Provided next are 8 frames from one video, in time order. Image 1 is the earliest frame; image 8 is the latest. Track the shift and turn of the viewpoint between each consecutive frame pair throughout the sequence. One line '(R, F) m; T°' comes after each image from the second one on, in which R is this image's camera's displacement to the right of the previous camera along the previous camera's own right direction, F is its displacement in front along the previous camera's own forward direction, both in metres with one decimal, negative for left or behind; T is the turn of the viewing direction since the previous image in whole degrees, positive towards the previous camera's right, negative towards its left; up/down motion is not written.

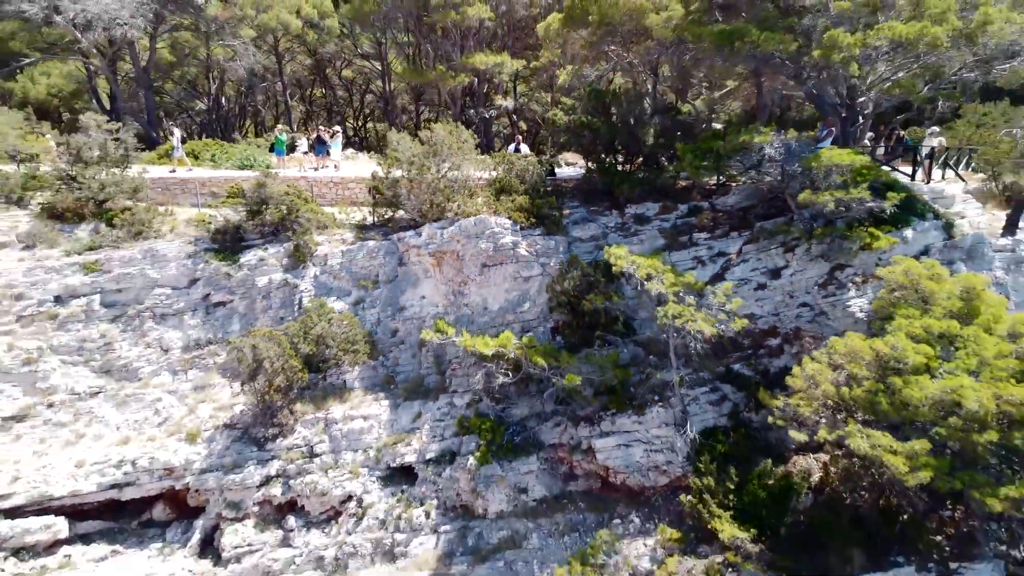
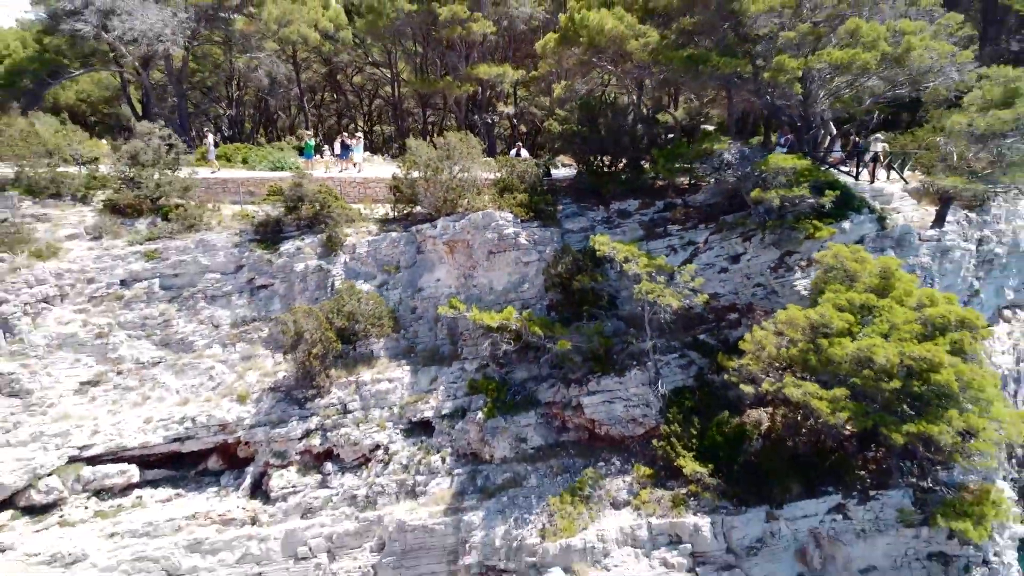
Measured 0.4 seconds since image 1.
(0.0, -1.6) m; 0°
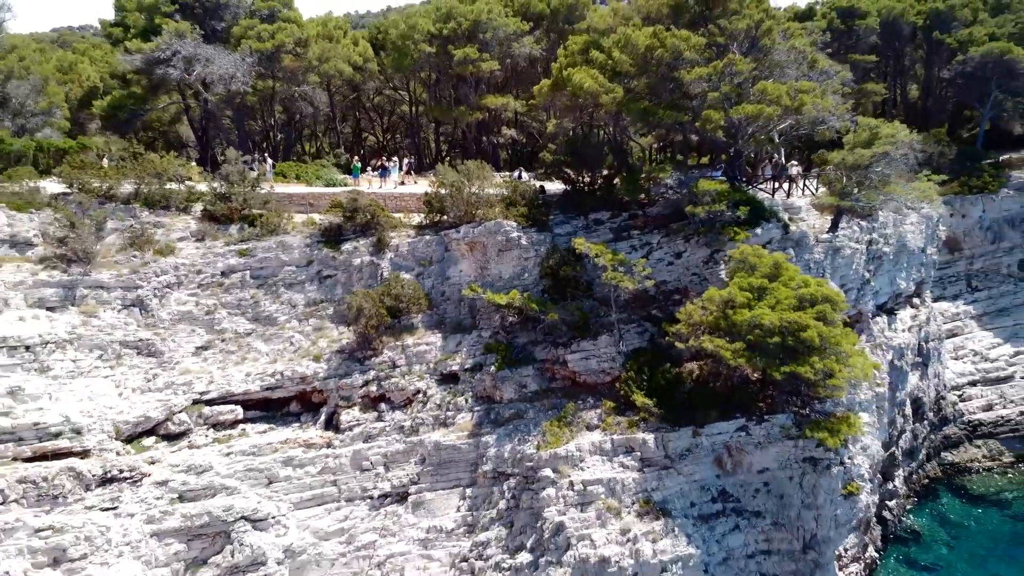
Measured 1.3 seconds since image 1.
(-0.1, -3.8) m; 0°
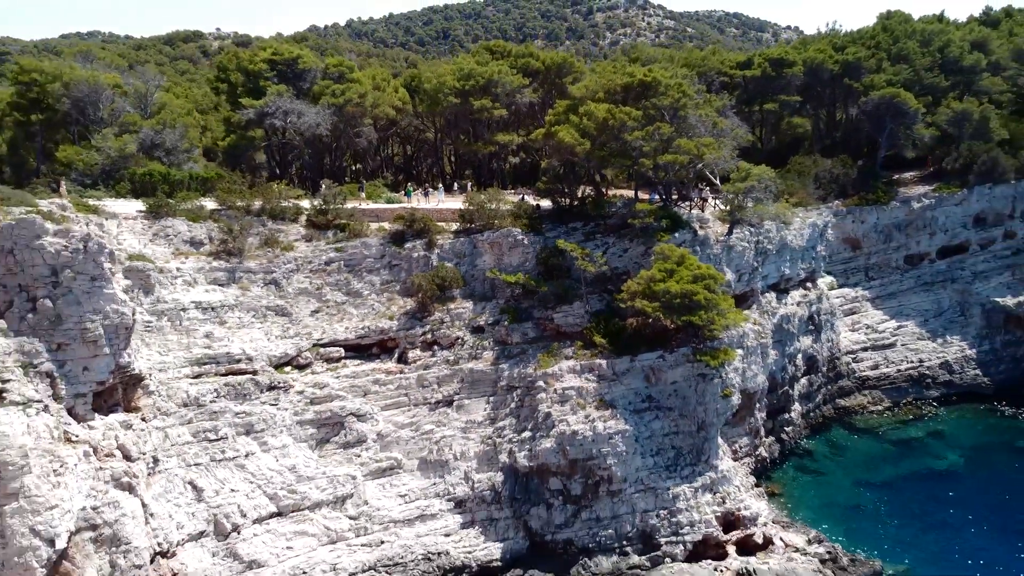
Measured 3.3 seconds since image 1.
(-0.2, -7.7) m; 0°
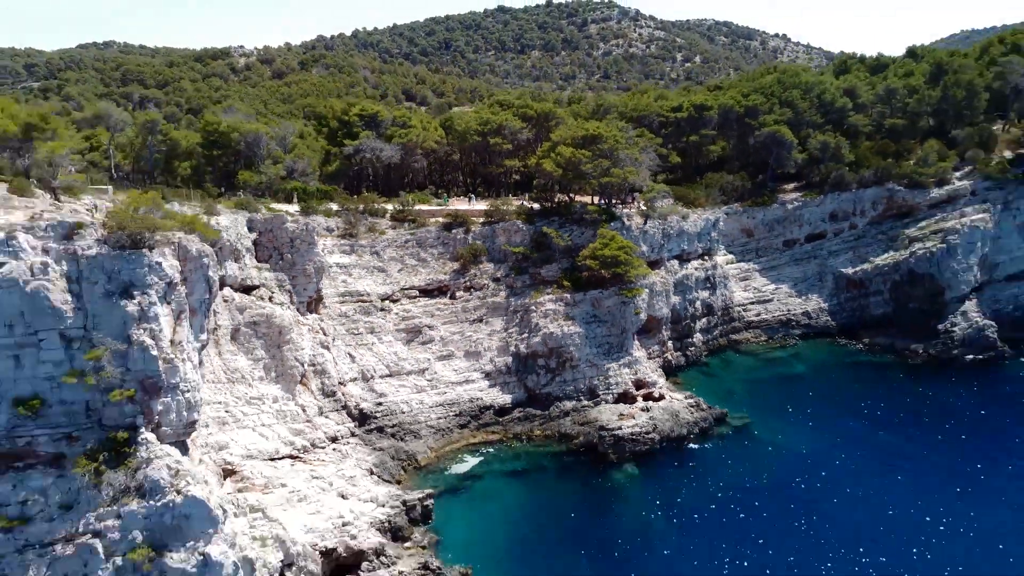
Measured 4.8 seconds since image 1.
(-0.3, -15.4) m; 0°
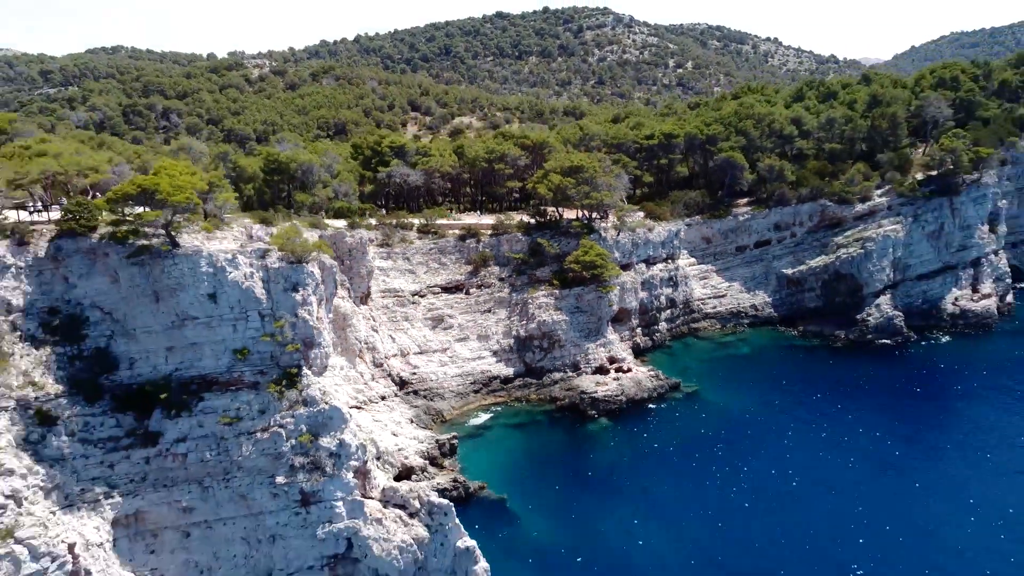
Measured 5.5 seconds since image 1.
(-0.3, -10.4) m; 0°
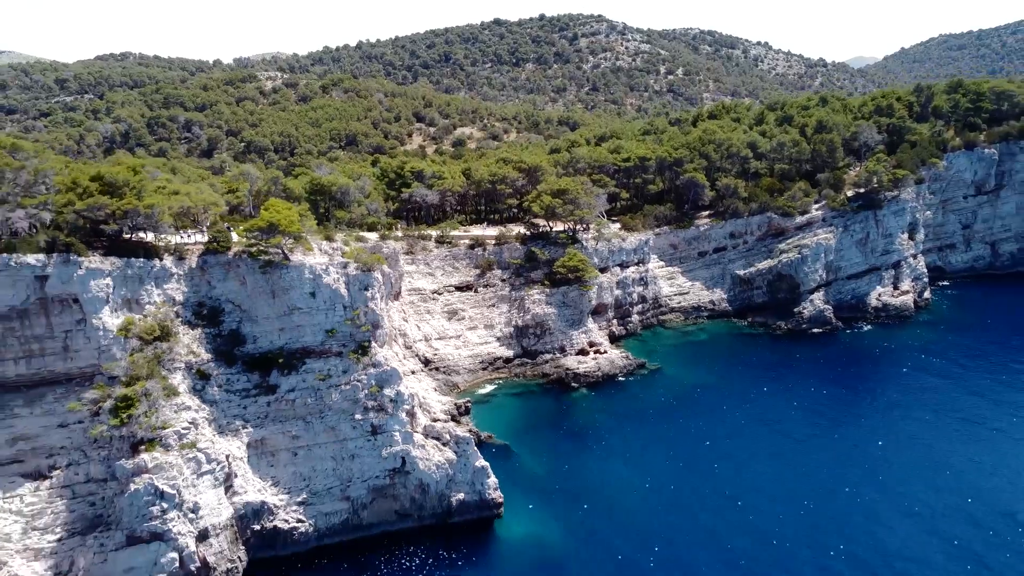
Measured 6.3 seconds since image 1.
(-0.2, -11.7) m; 0°
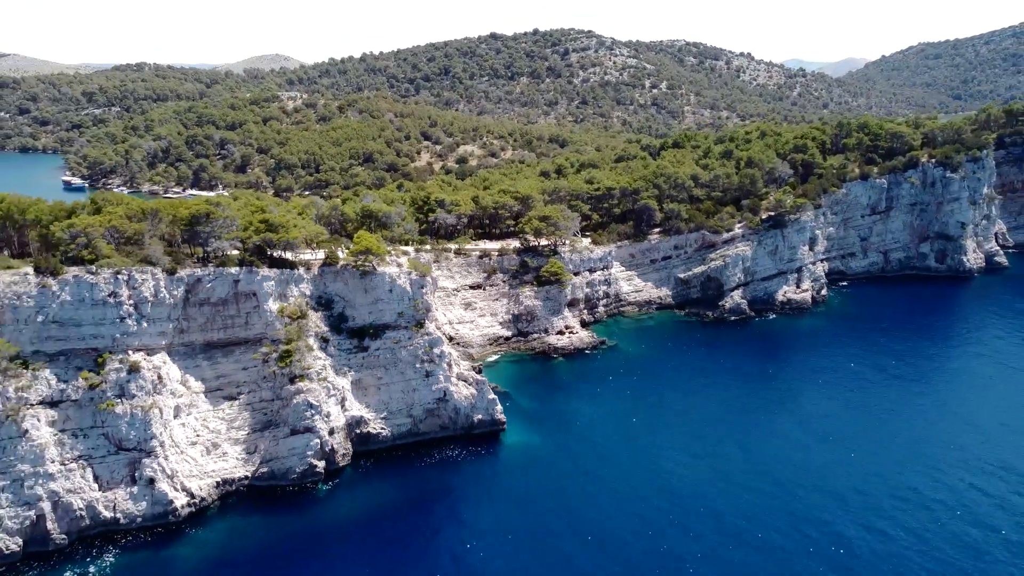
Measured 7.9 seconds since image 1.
(-0.4, -22.8) m; 0°
